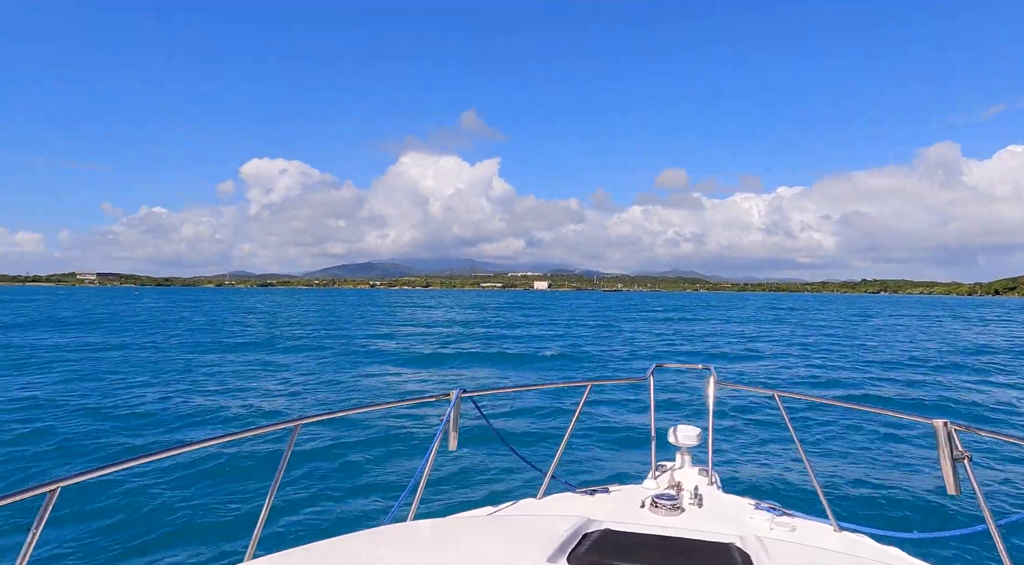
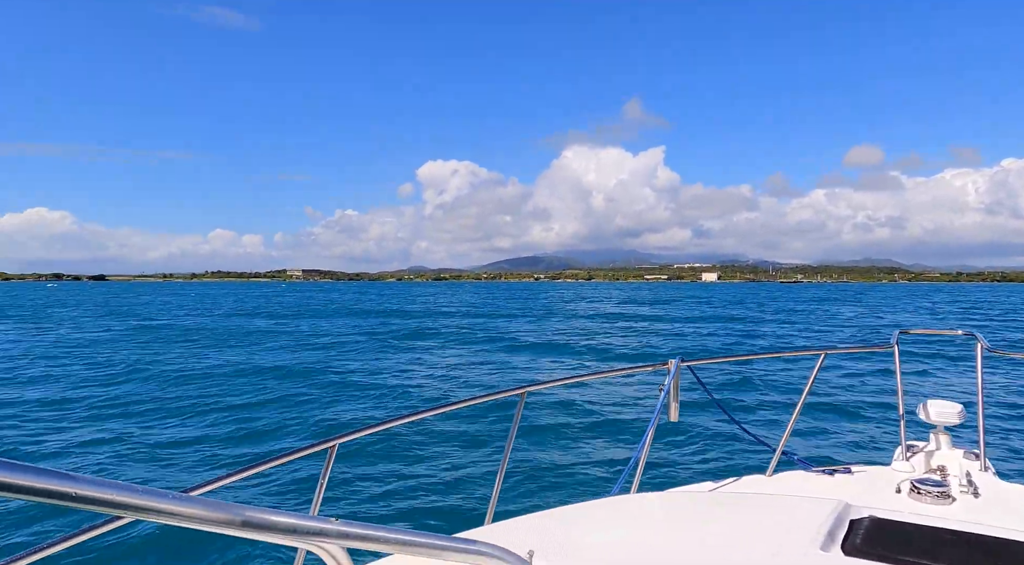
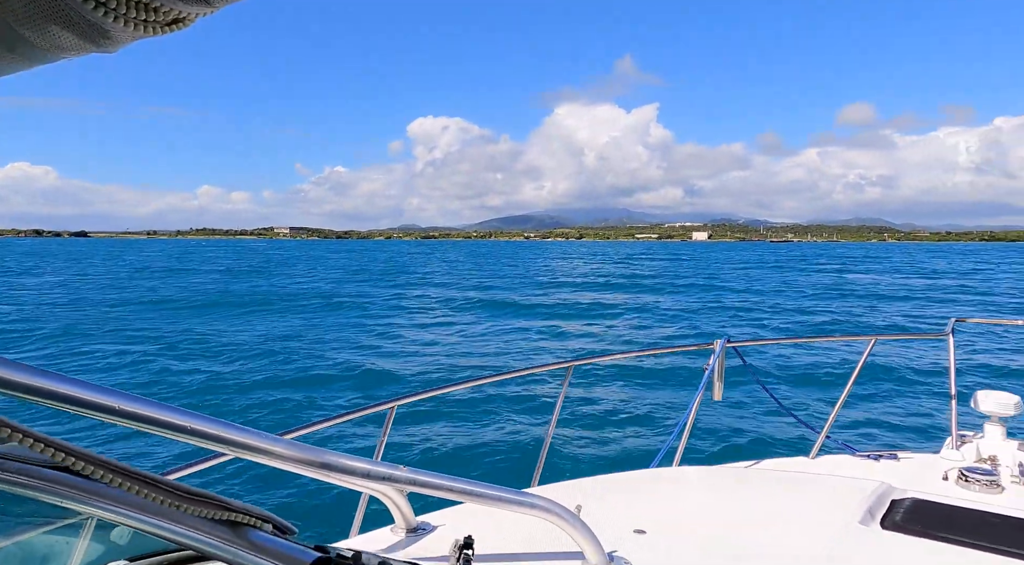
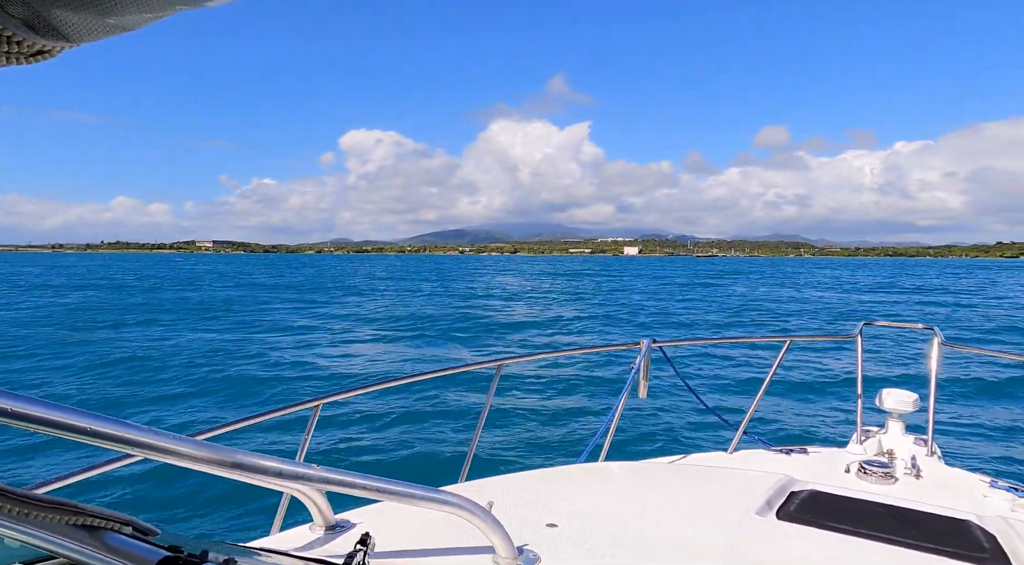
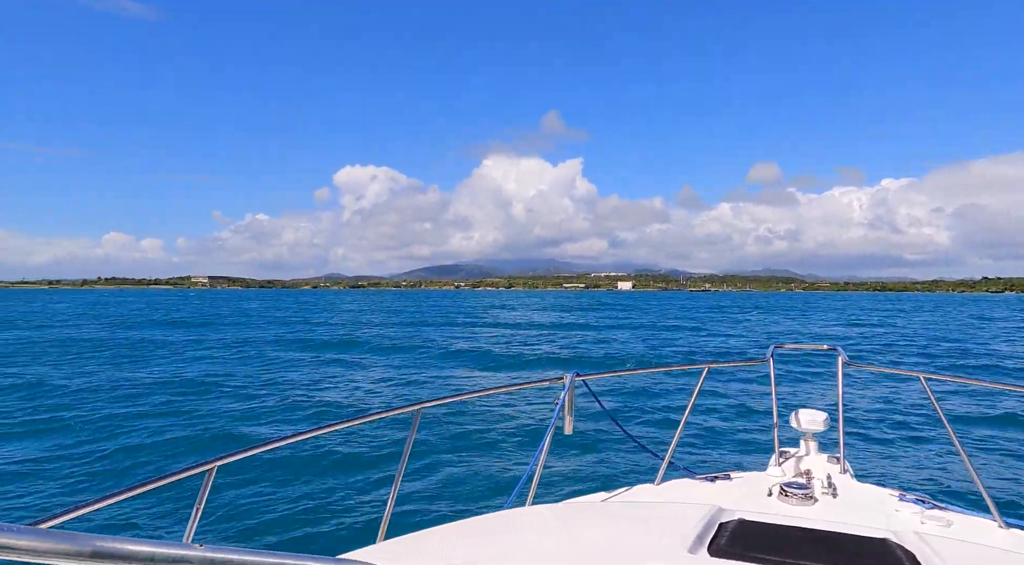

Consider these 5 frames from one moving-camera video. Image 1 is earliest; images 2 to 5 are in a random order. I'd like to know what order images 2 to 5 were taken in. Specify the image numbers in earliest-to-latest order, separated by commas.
5, 2, 3, 4
